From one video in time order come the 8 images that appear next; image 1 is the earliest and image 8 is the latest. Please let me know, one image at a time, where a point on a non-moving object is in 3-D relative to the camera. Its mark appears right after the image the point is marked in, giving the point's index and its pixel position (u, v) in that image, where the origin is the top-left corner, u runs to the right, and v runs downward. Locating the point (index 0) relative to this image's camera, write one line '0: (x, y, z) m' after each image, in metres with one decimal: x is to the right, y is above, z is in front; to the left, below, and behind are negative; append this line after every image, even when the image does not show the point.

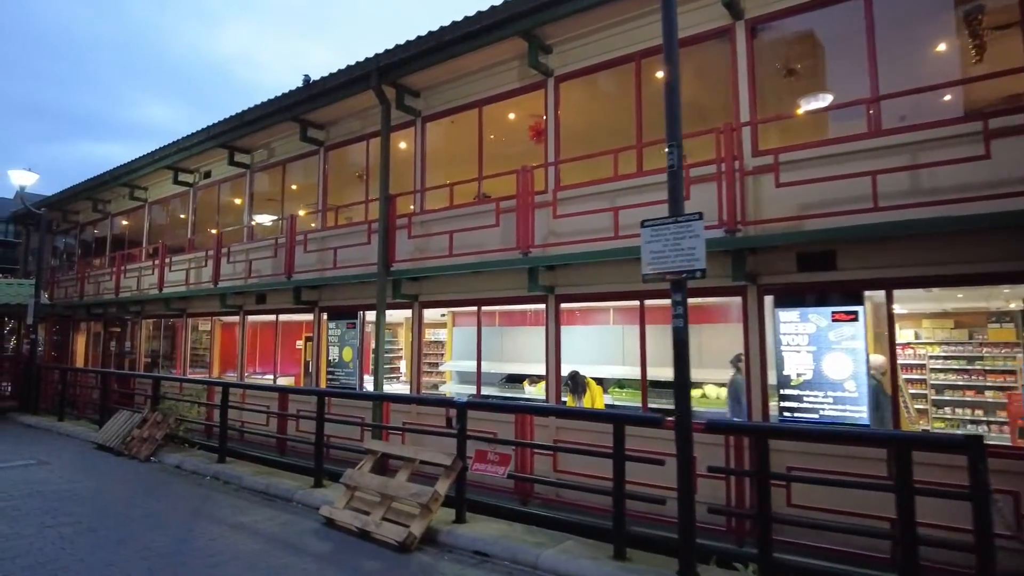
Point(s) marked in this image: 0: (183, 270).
0: (-6.1, +0.4, +13.6) m
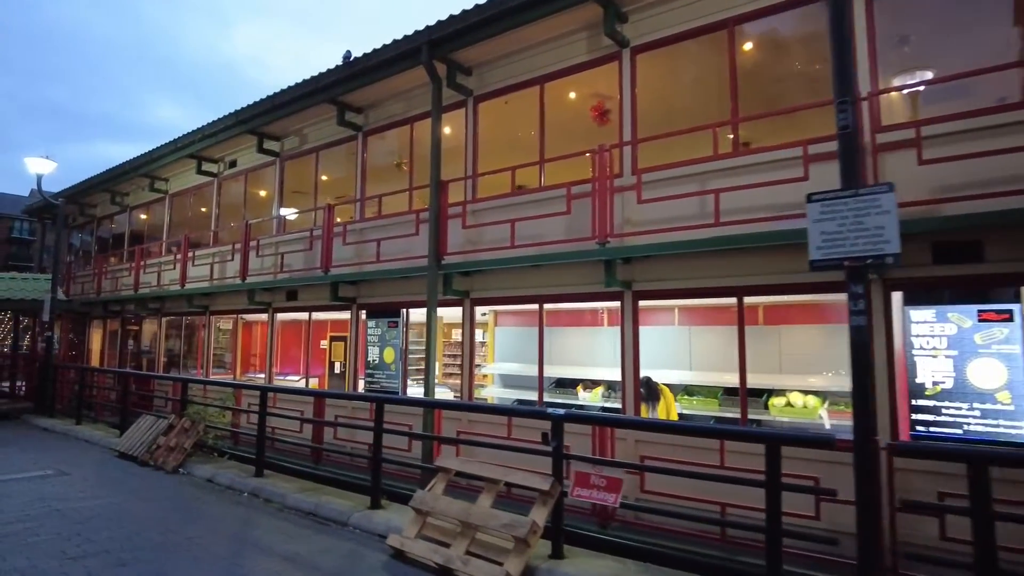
0: (-5.4, +0.4, +12.9) m
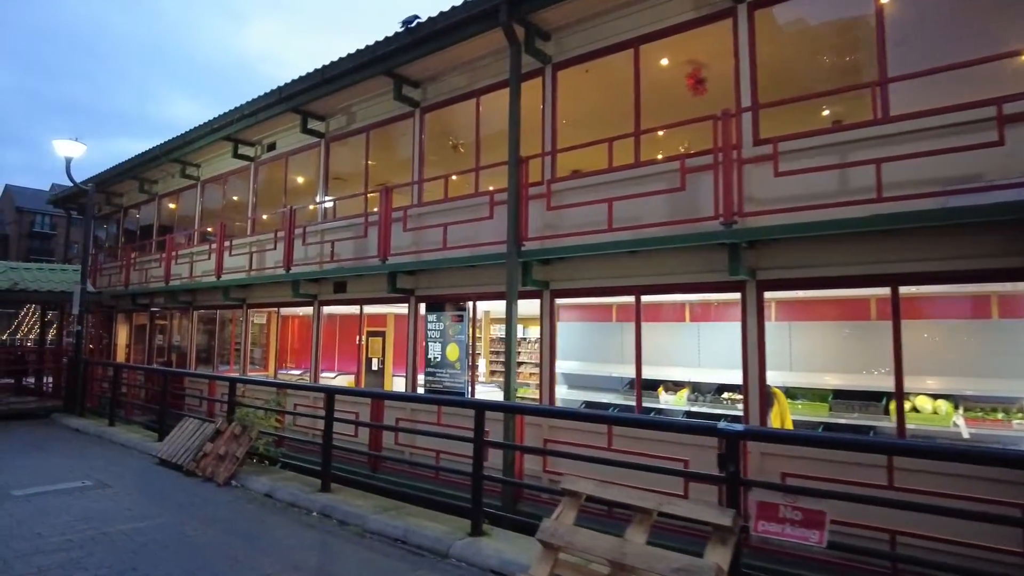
0: (-4.4, +0.6, +12.1) m
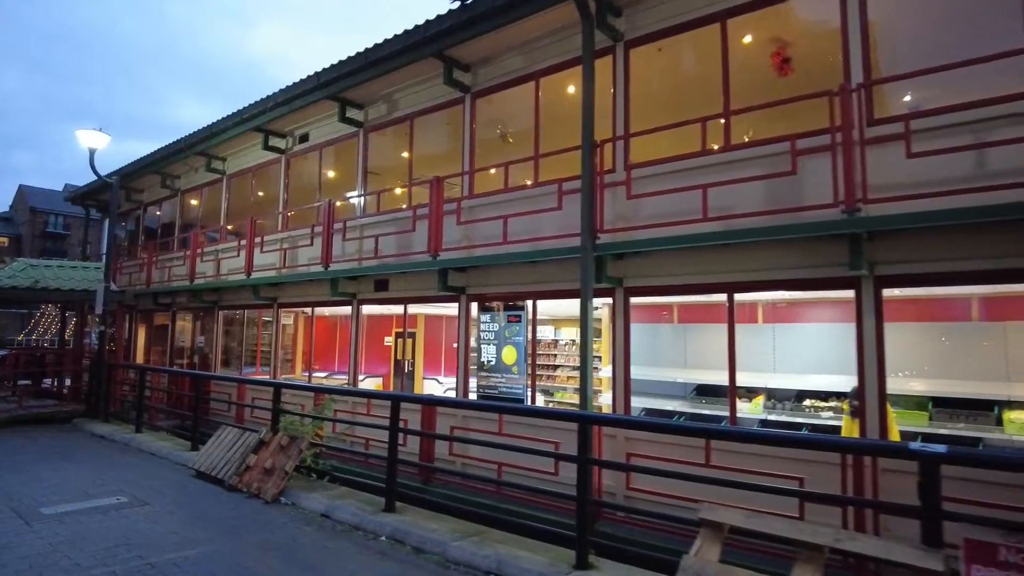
0: (-3.7, +0.6, +11.5) m
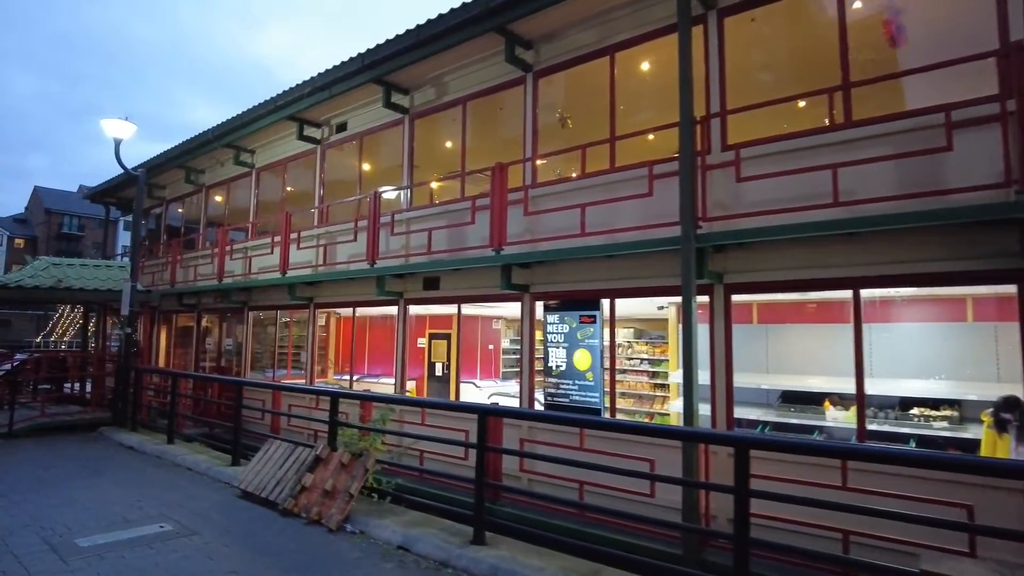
0: (-2.9, +0.6, +10.7) m
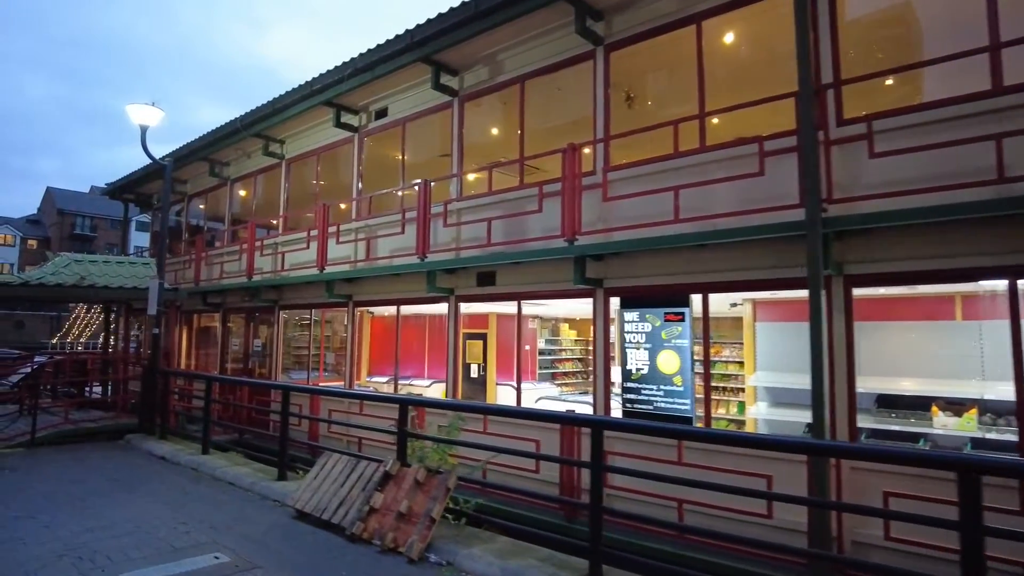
0: (-2.2, +0.6, +10.1) m
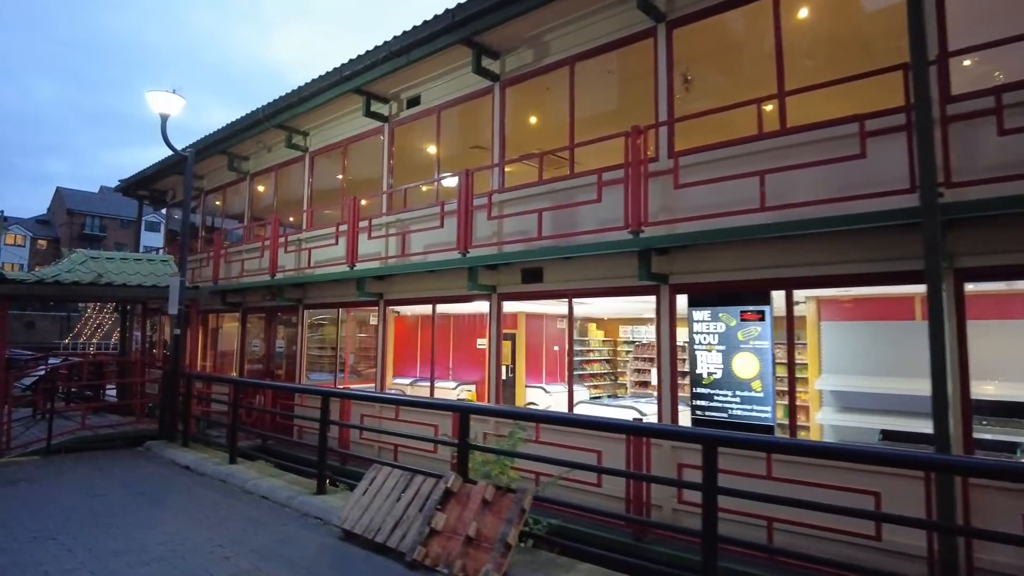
0: (-1.7, +0.7, +9.5) m
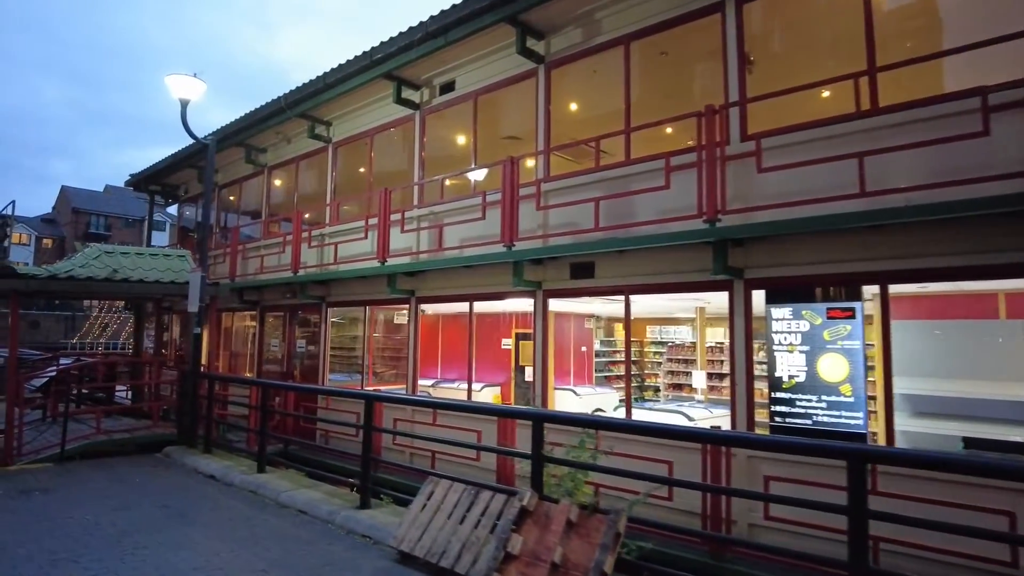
0: (-1.2, +0.7, +9.0) m
